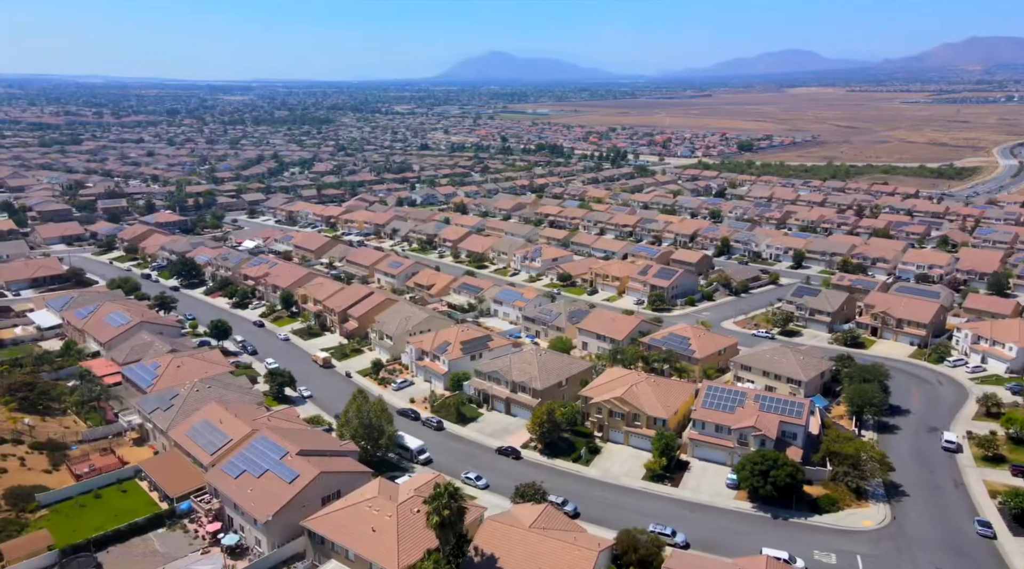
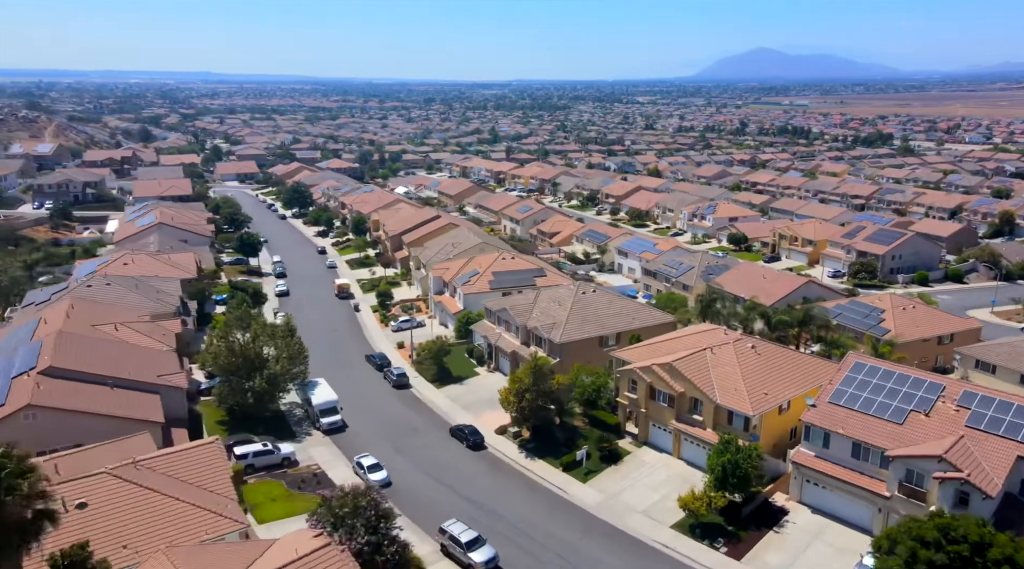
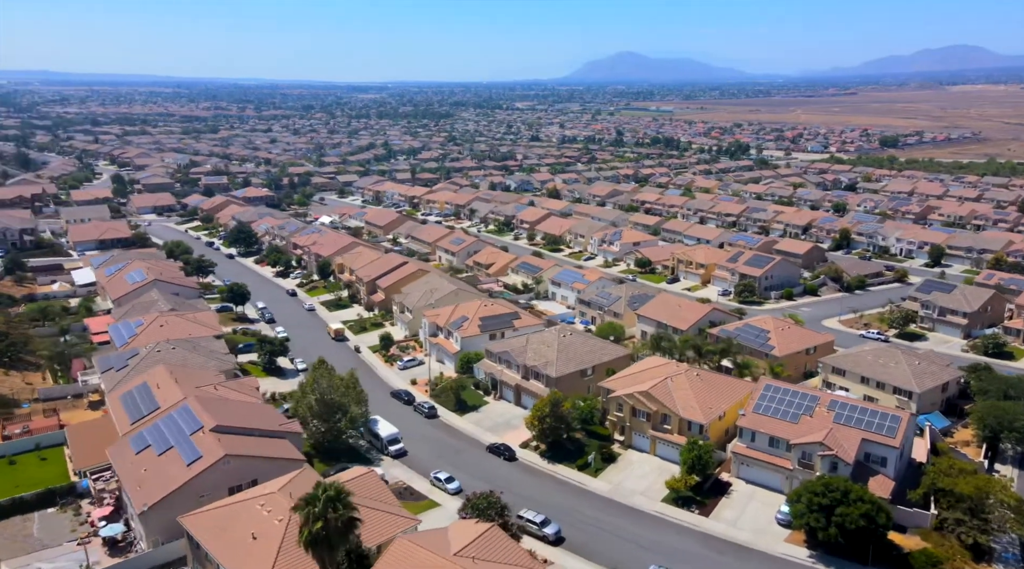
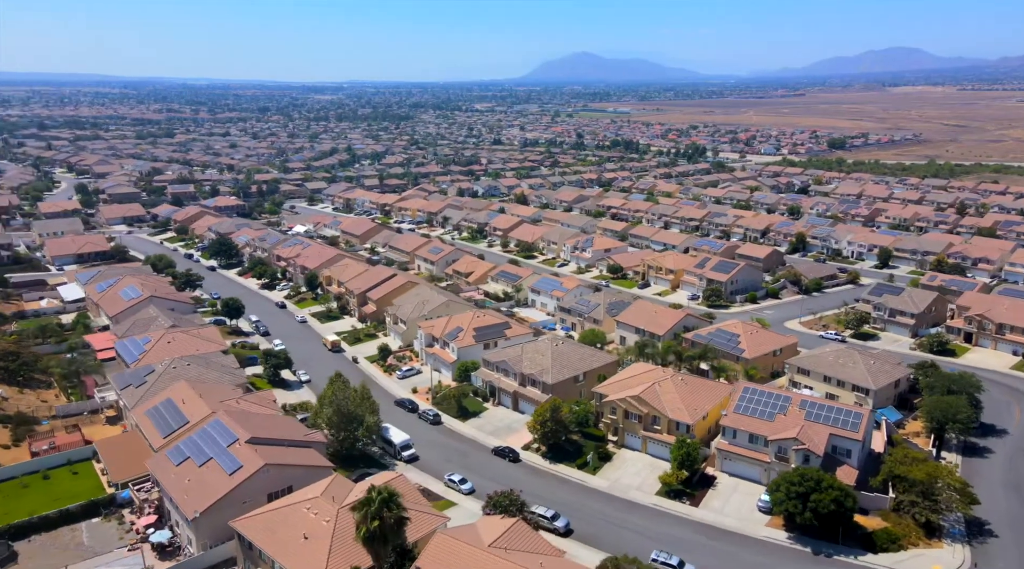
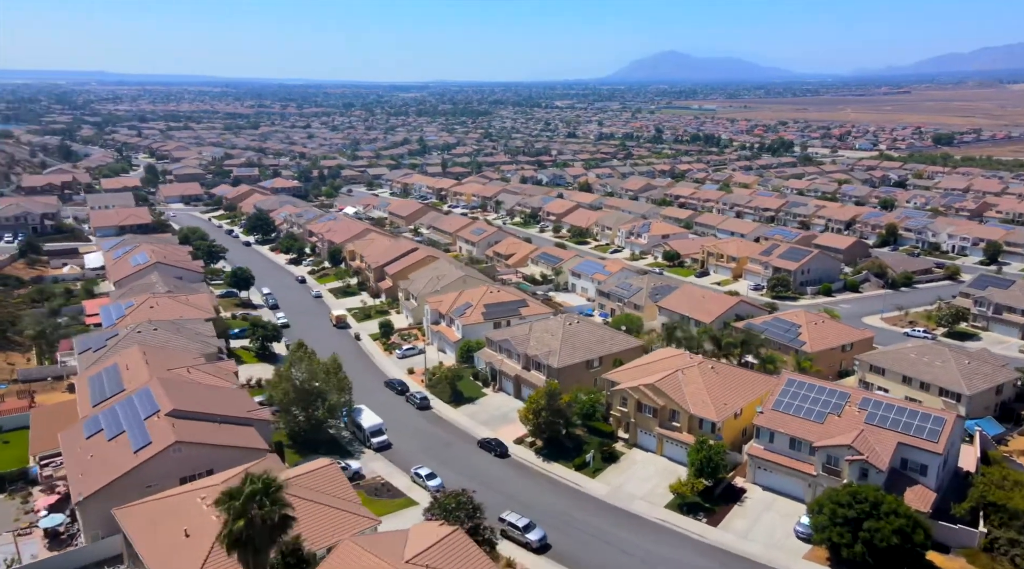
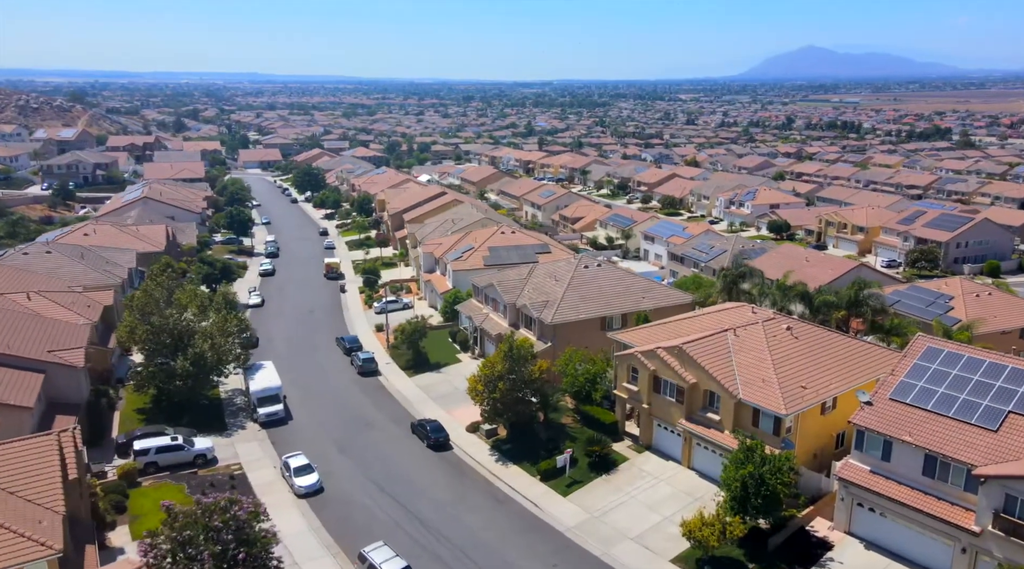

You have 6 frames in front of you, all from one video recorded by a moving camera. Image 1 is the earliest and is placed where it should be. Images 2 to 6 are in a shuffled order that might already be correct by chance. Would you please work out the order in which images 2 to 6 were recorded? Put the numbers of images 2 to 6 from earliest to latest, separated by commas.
4, 3, 5, 2, 6
